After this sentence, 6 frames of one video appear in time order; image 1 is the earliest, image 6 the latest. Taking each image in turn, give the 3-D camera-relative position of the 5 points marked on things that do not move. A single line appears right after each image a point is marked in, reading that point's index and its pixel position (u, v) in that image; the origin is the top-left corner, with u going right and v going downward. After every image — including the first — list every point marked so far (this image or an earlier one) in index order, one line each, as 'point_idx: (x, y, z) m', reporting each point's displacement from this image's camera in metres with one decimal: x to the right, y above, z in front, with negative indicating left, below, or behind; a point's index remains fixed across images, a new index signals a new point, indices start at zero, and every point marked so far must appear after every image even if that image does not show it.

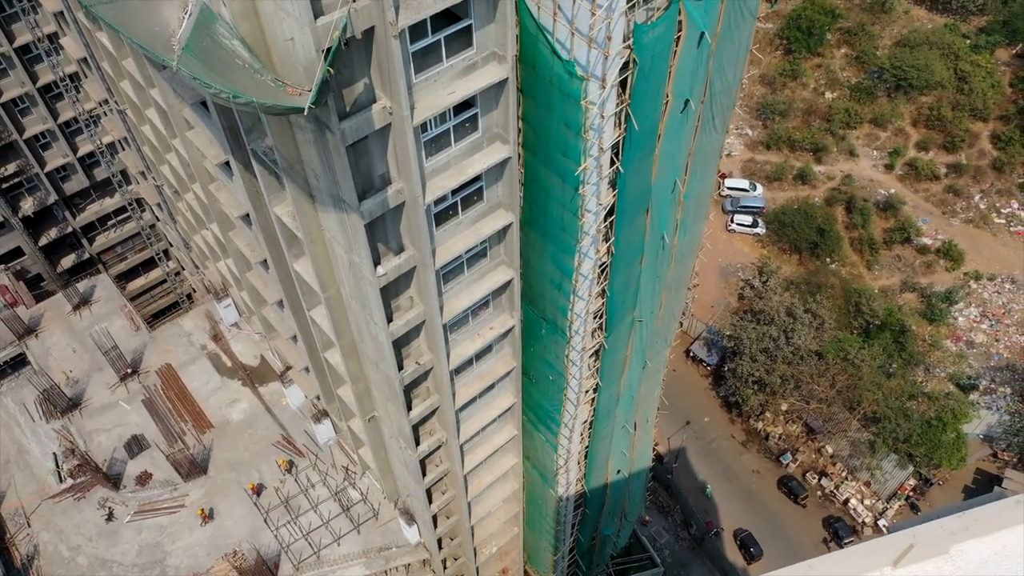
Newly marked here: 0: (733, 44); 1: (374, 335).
0: (+4.1, +4.5, +14.1) m
1: (-2.8, -1.0, +15.5) m
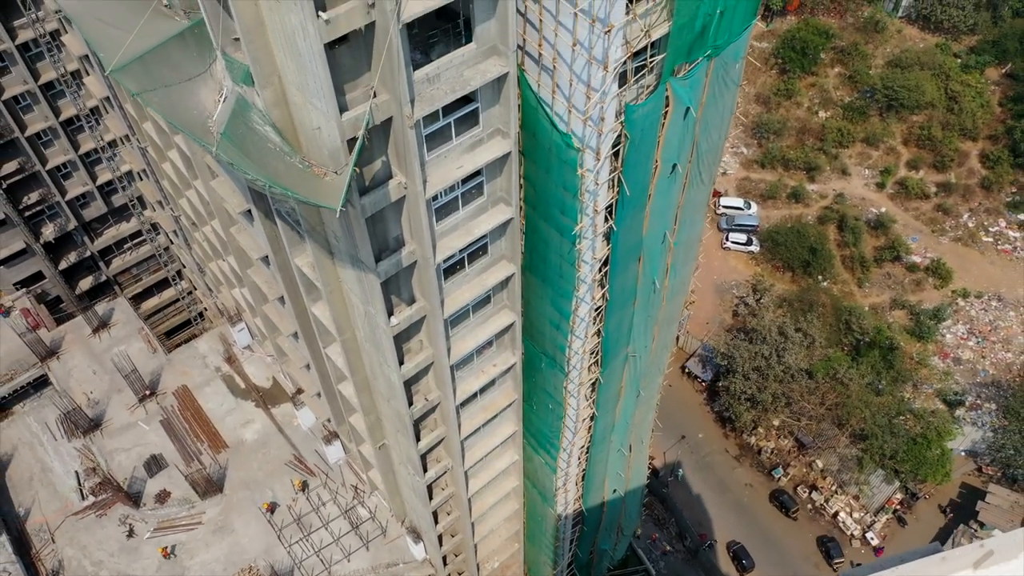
0: (+4.2, +3.6, +15.3) m
1: (-2.8, -2.0, +16.8) m
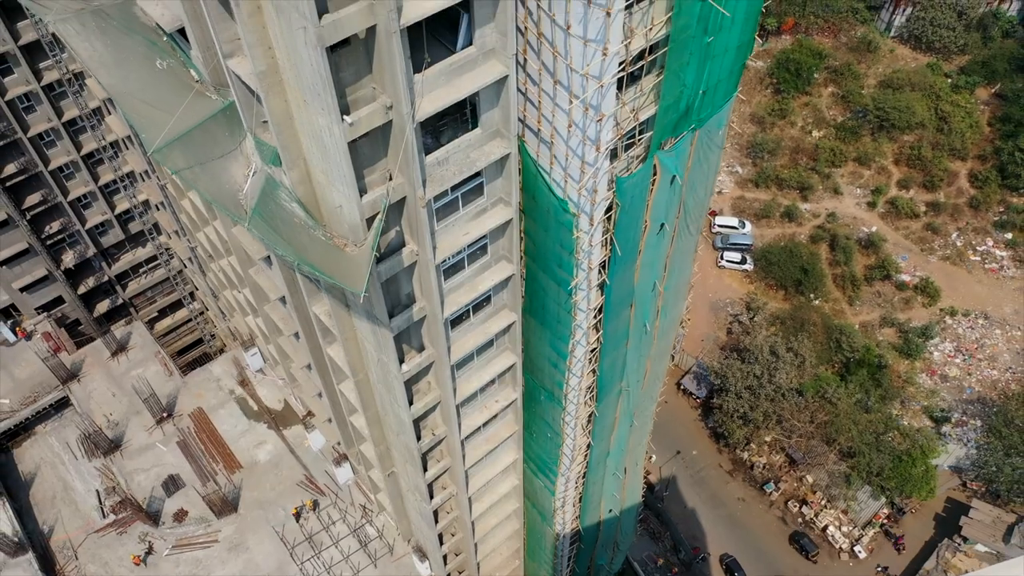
0: (+4.2, +2.5, +16.6) m
1: (-2.7, -3.0, +18.1) m
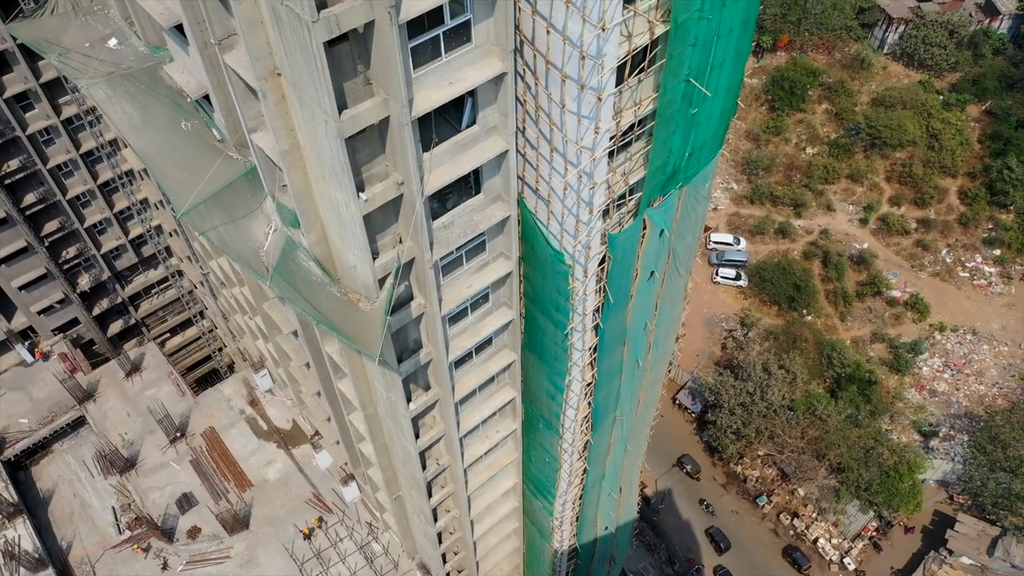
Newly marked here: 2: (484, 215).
0: (+4.2, +1.5, +17.8) m
1: (-2.7, -4.0, +19.3) m
2: (-0.5, +1.4, +14.6) m
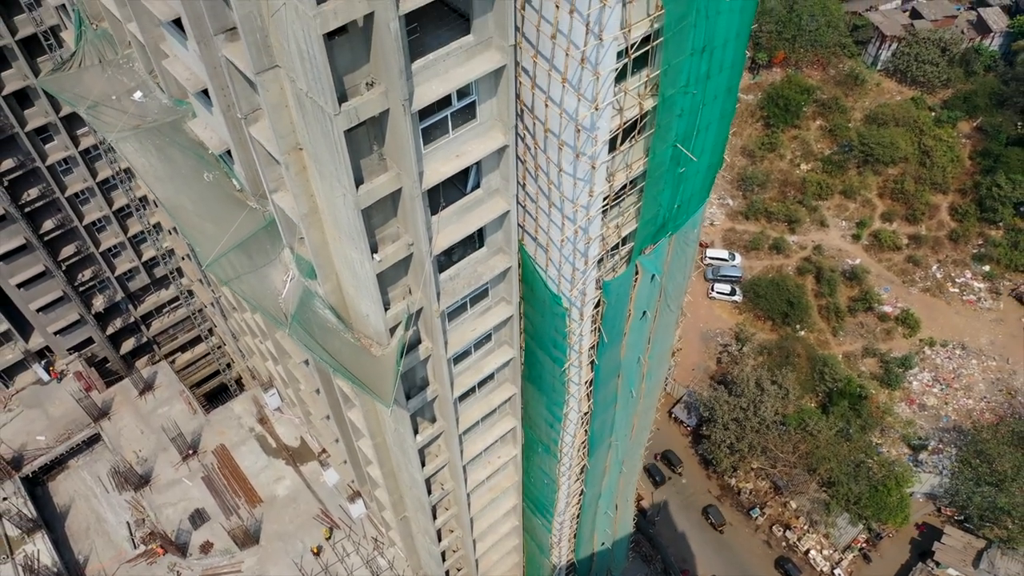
0: (+4.2, +0.6, +18.9) m
1: (-2.7, -5.0, +20.4) m
2: (-0.5, +0.5, +15.7) m
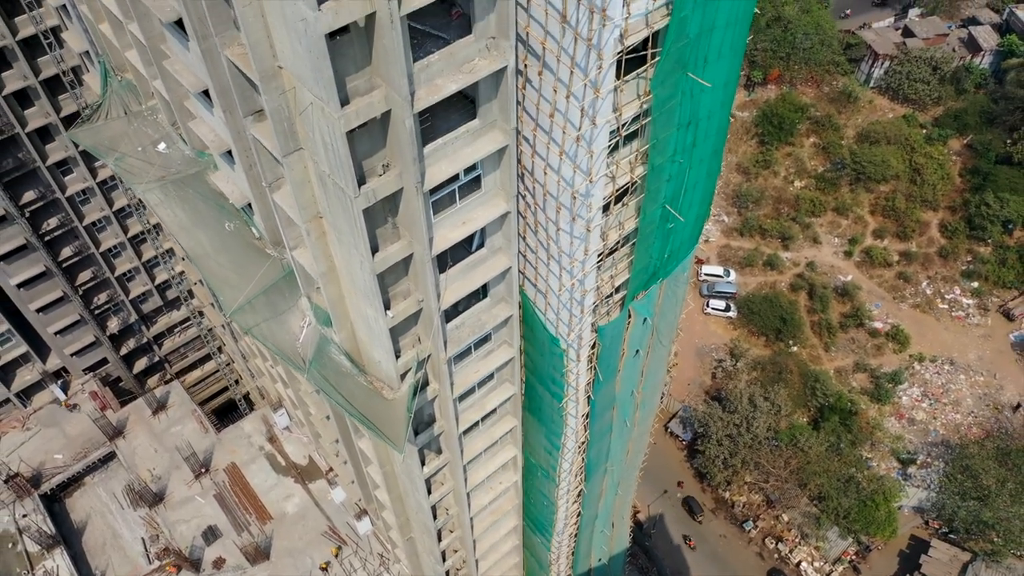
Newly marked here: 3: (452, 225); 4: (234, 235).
0: (+4.3, -0.5, +20.2) m
1: (-2.7, -6.0, +21.6) m
2: (-0.5, -0.6, +17.0) m
3: (-1.1, +1.2, +14.2) m
4: (-6.9, +1.3, +18.8) m
